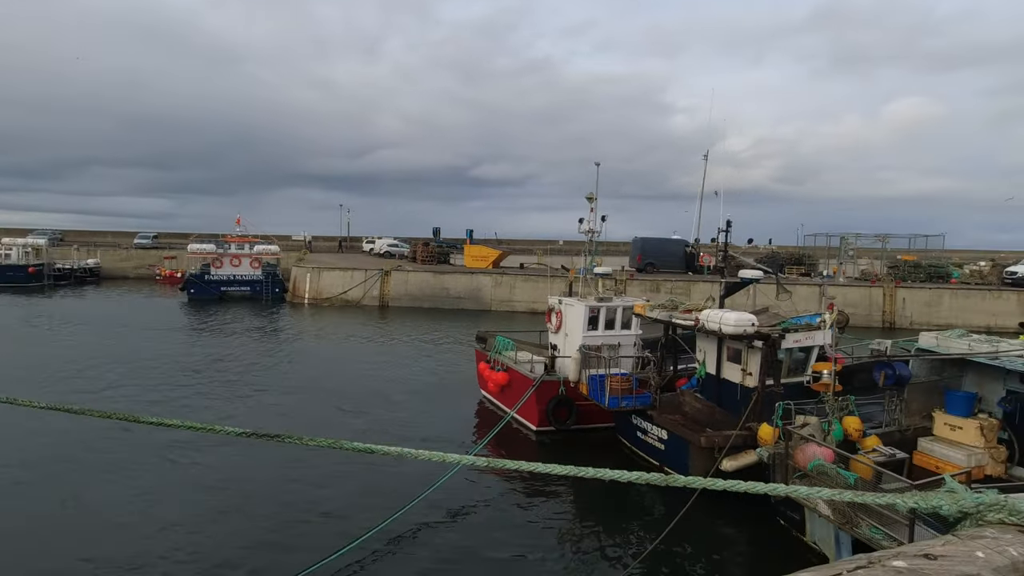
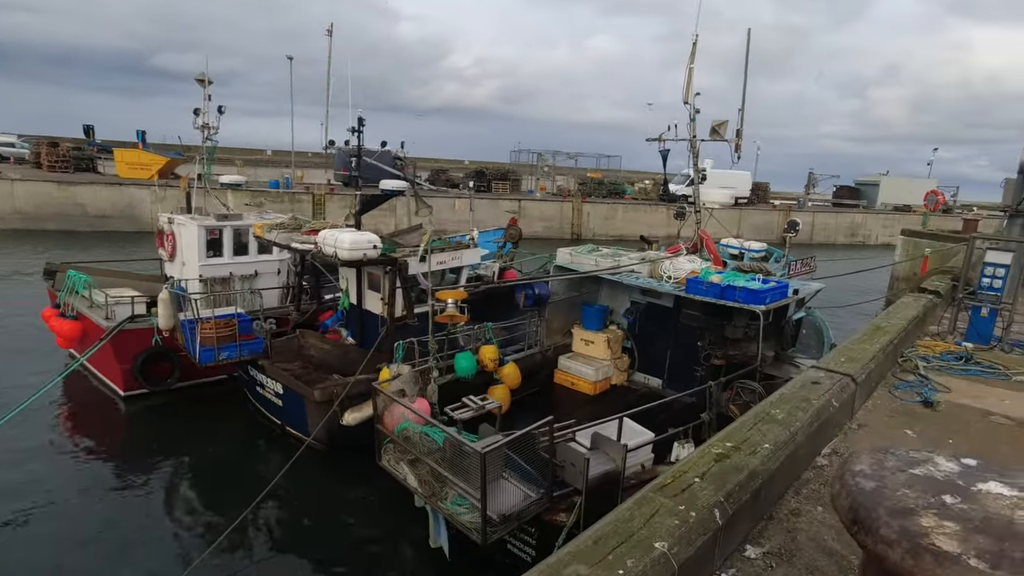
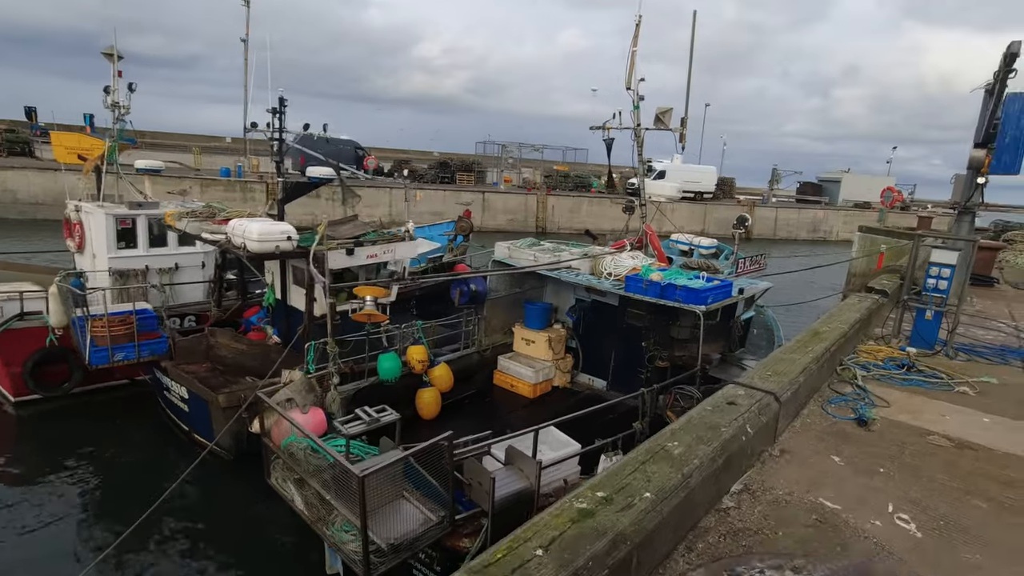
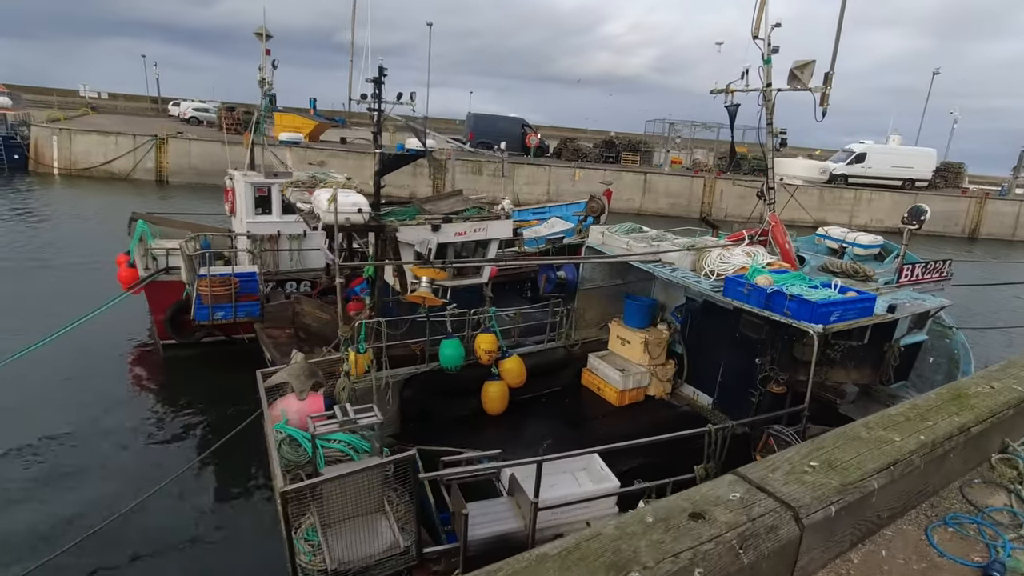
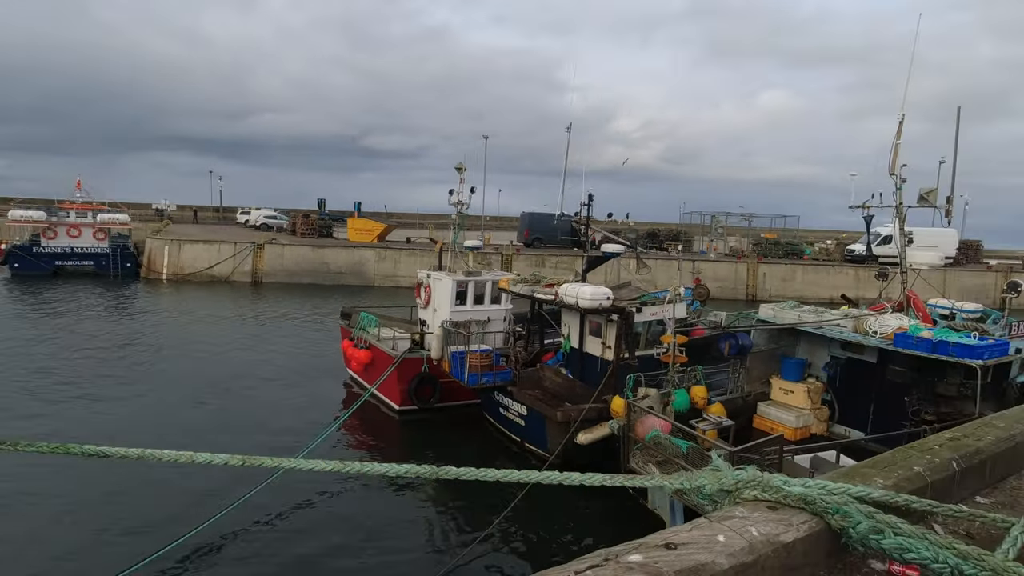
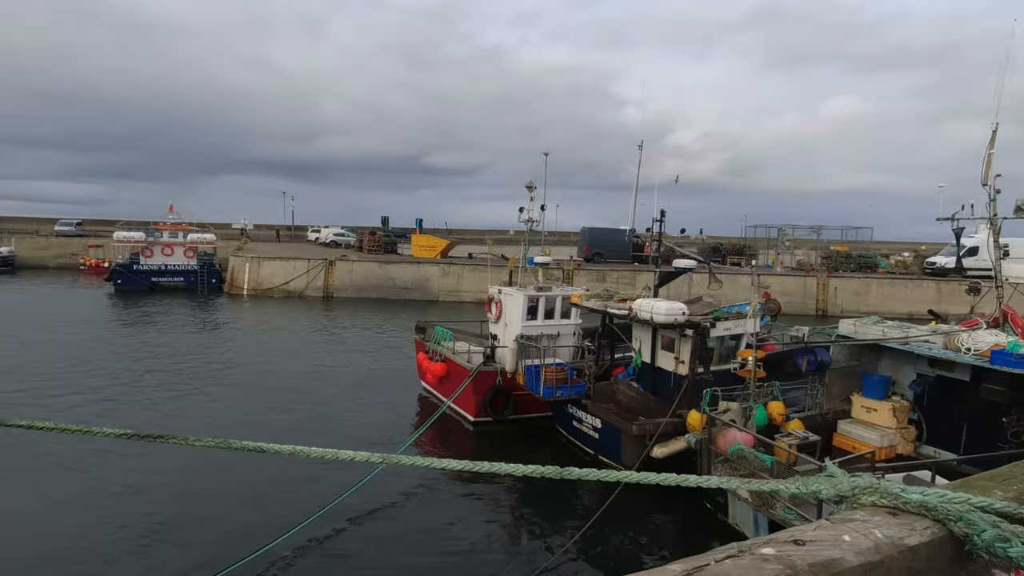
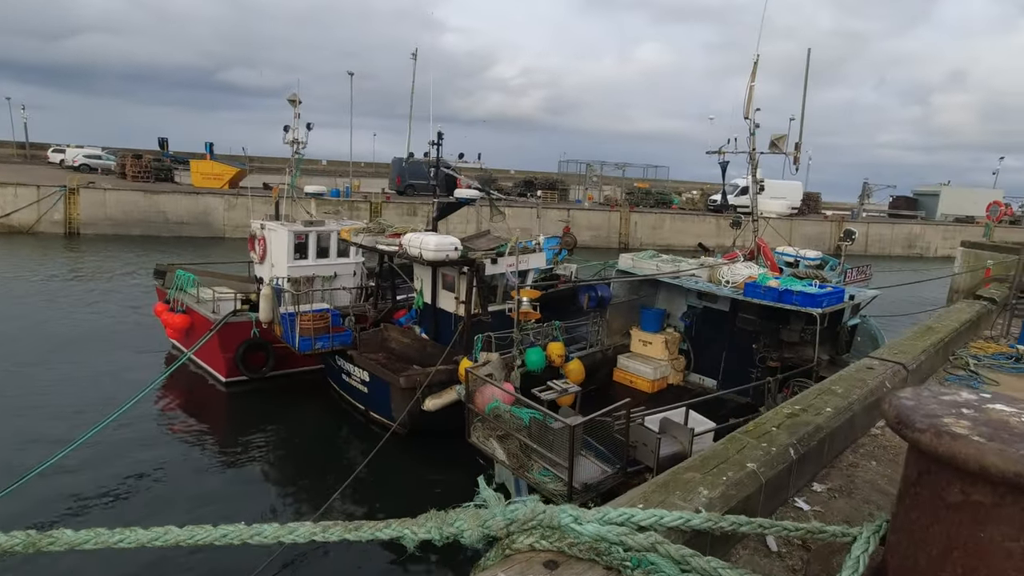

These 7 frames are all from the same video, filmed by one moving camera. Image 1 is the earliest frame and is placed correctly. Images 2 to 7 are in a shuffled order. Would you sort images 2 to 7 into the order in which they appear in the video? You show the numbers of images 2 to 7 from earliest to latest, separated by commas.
6, 5, 7, 2, 3, 4
